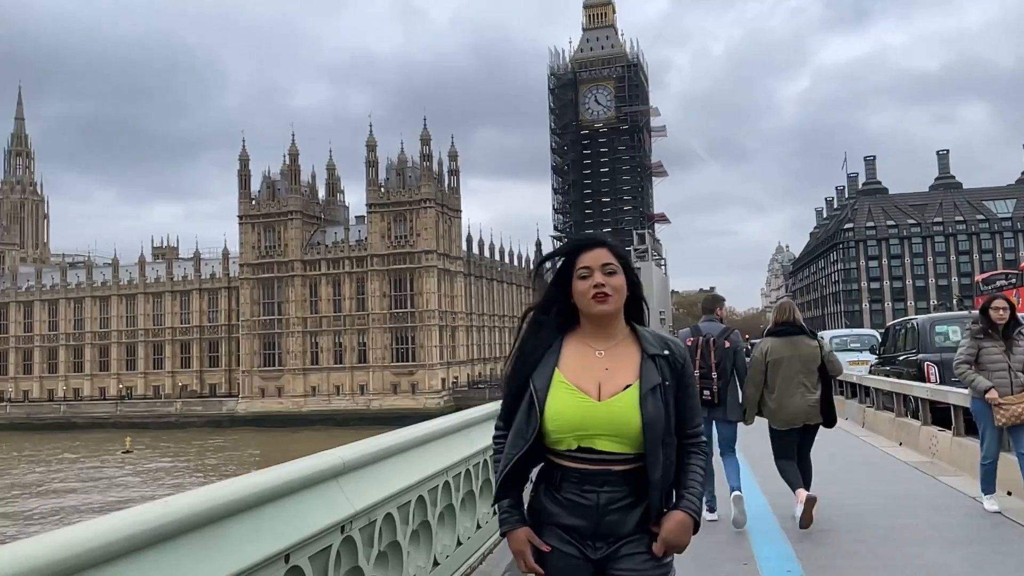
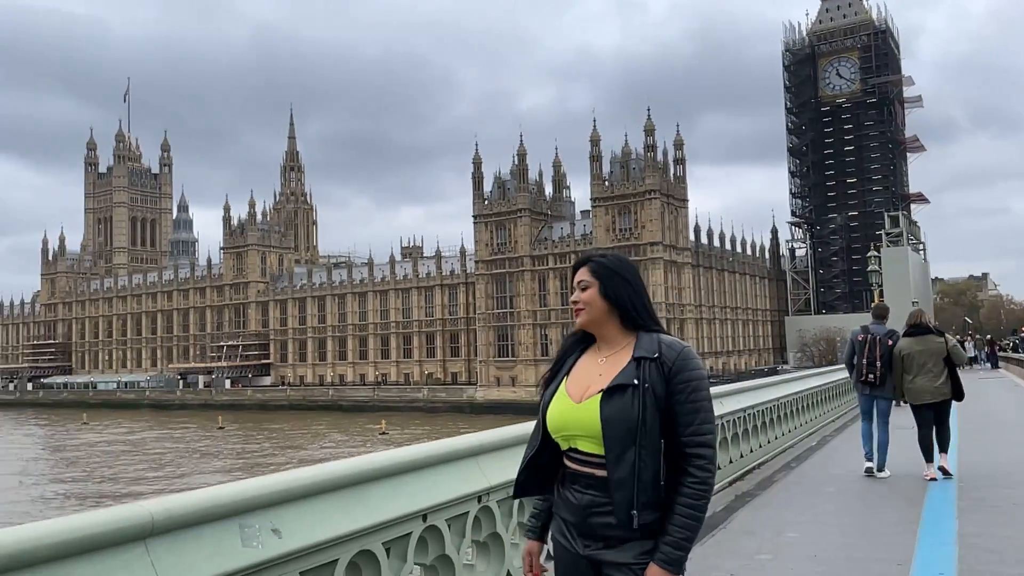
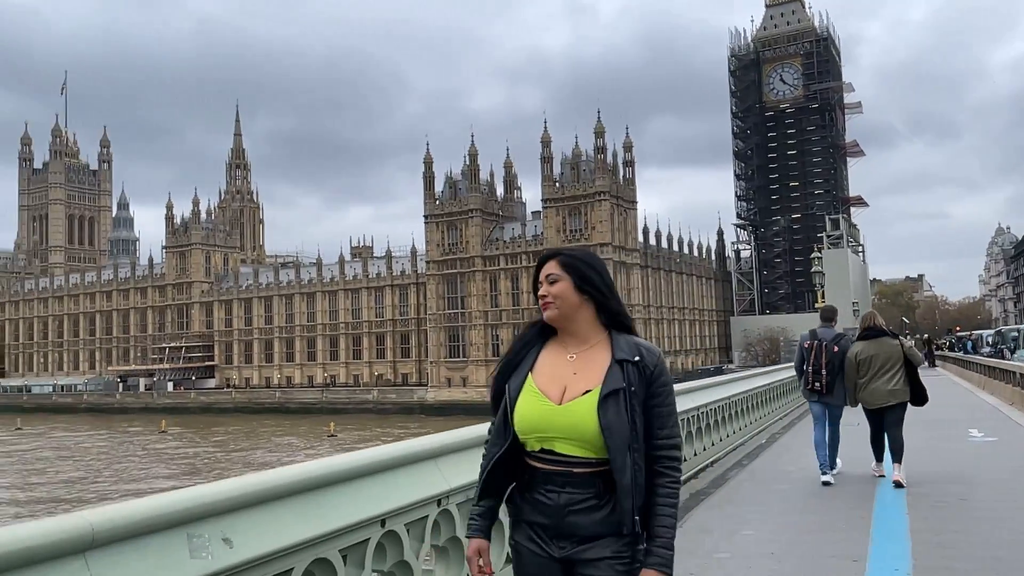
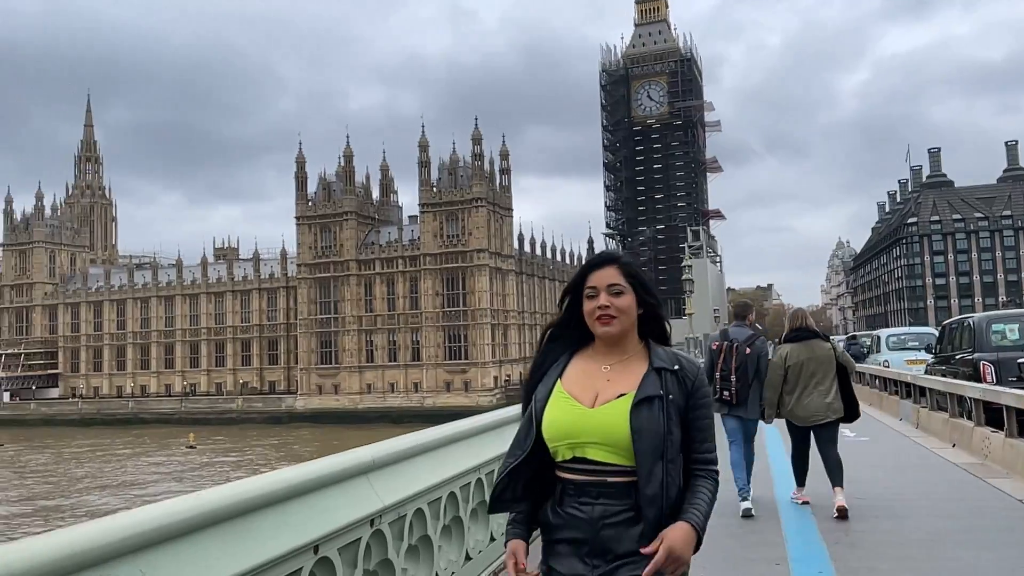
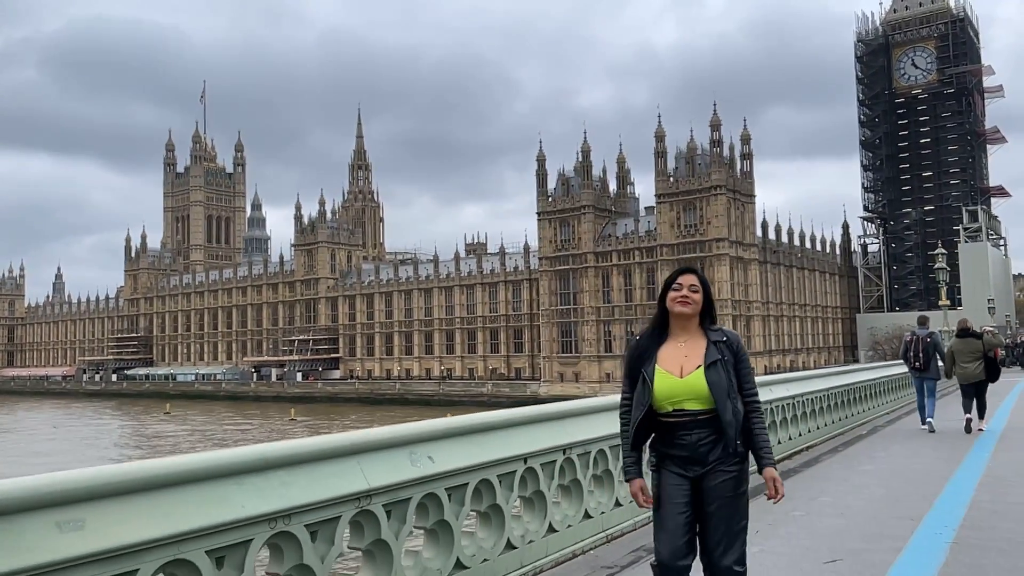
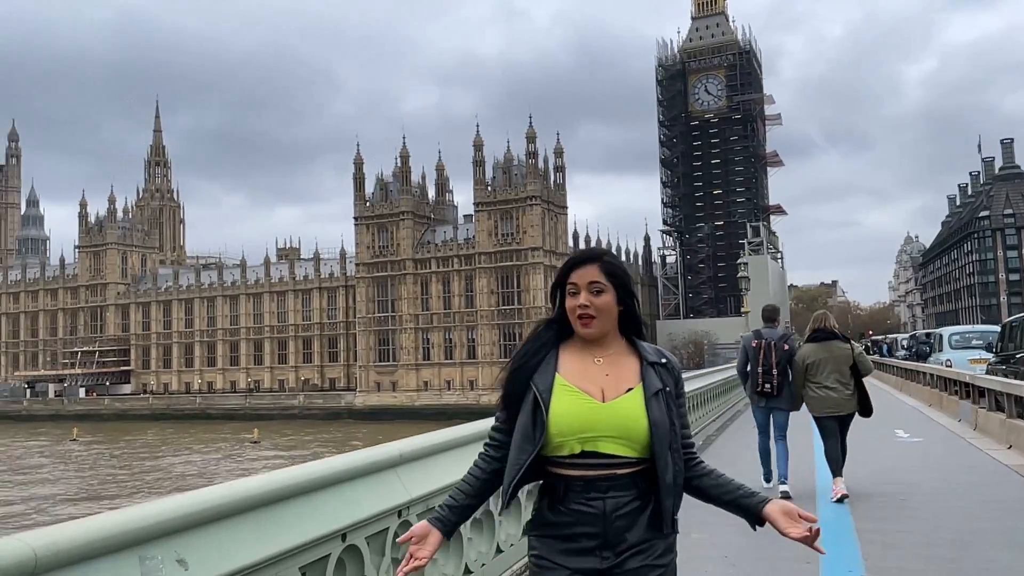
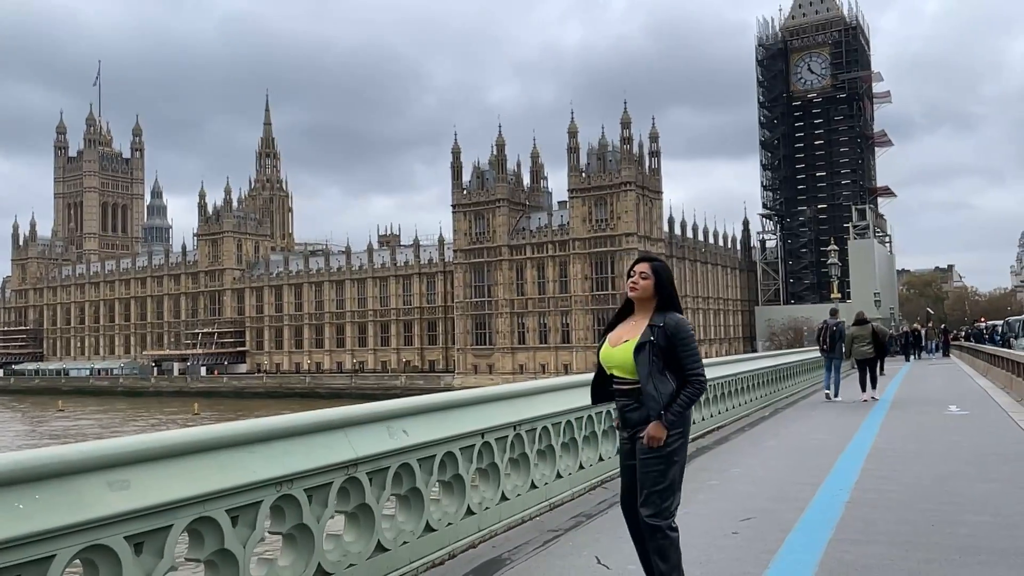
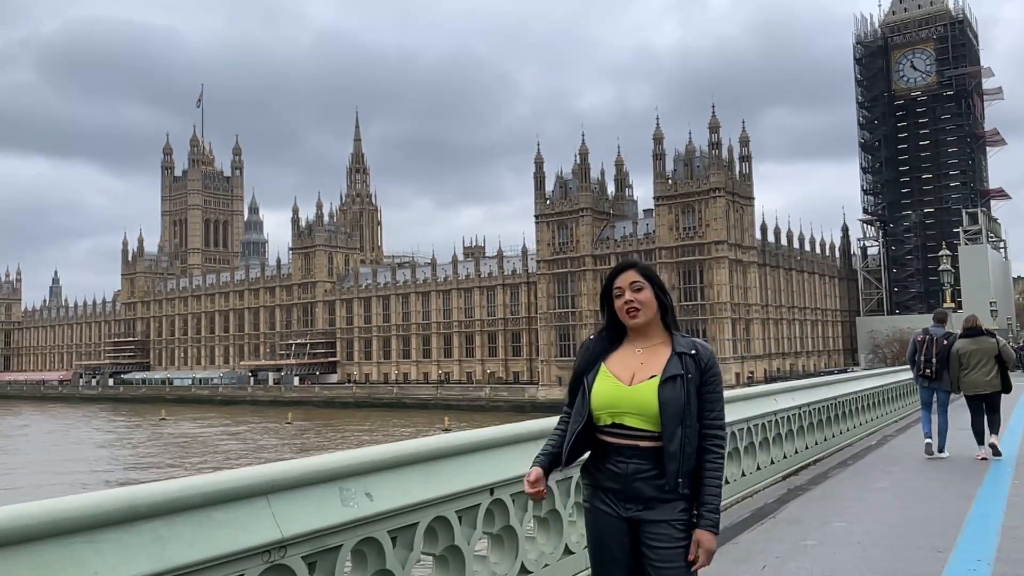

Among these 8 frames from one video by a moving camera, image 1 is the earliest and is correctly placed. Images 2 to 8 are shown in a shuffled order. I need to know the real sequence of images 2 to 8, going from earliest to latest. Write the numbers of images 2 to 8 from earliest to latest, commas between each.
4, 6, 3, 2, 8, 5, 7
